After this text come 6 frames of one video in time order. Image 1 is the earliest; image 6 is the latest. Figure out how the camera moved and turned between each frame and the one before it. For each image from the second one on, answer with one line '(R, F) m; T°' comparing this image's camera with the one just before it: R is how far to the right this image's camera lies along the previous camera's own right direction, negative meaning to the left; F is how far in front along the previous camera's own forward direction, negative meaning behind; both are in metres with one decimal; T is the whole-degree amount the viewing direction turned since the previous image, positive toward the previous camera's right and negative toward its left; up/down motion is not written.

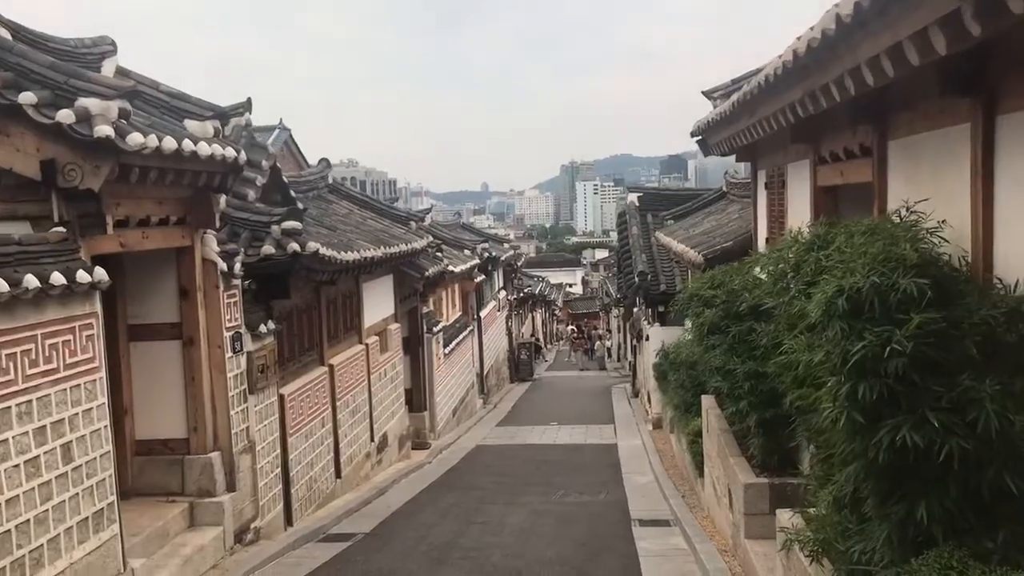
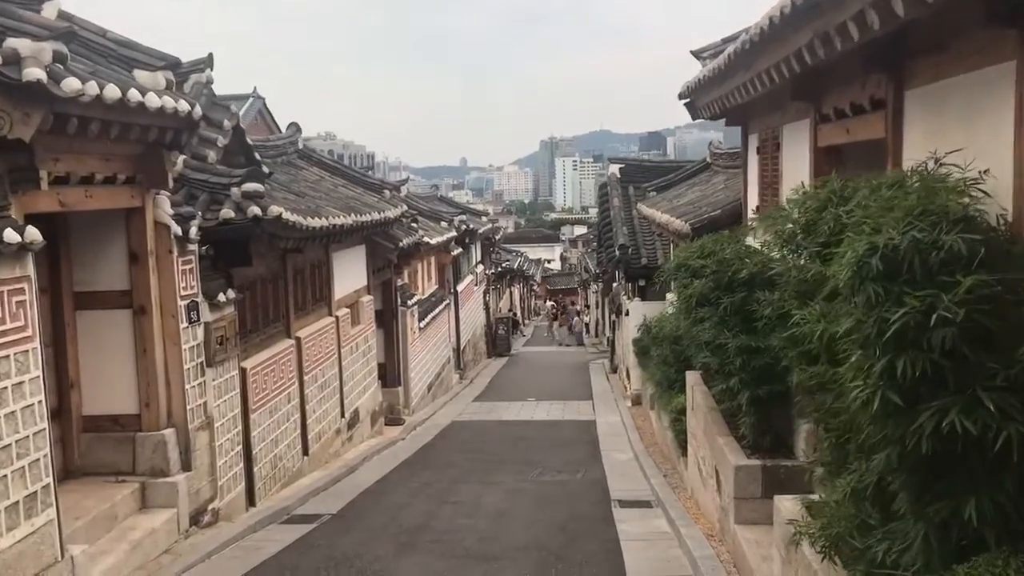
(0.0, +0.5) m; +1°
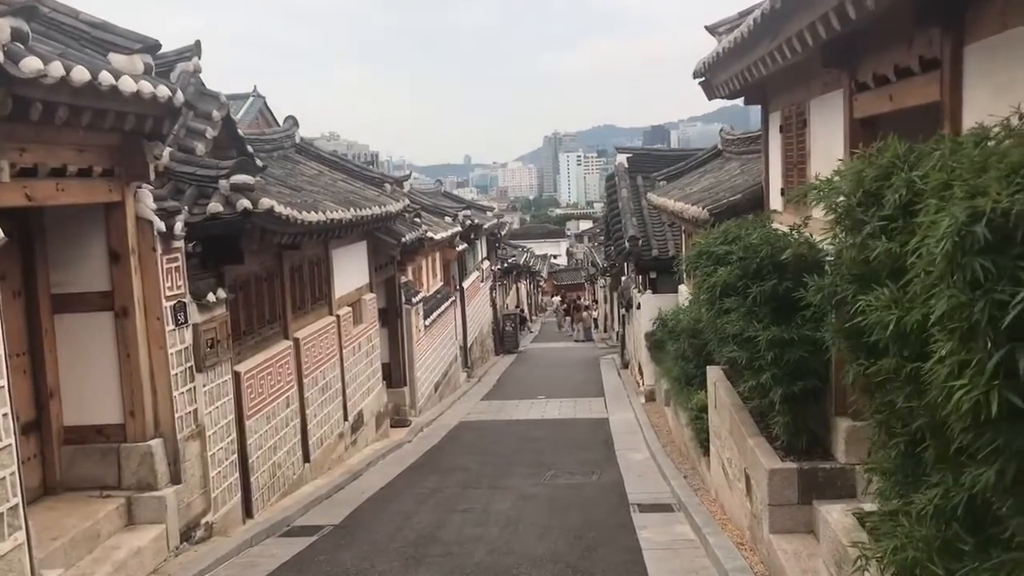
(0.0, +0.6) m; 0°
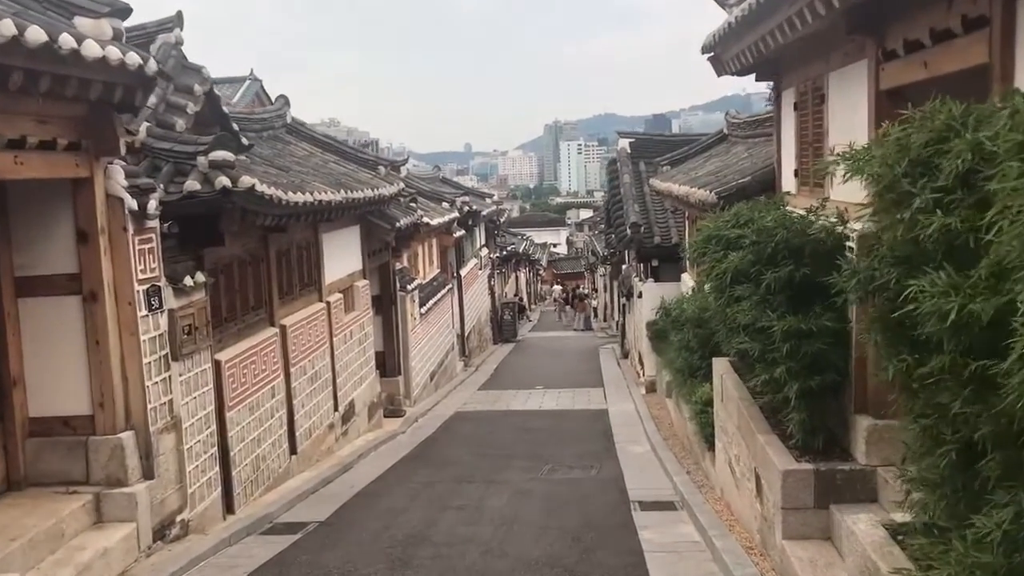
(0.0, +0.5) m; 0°
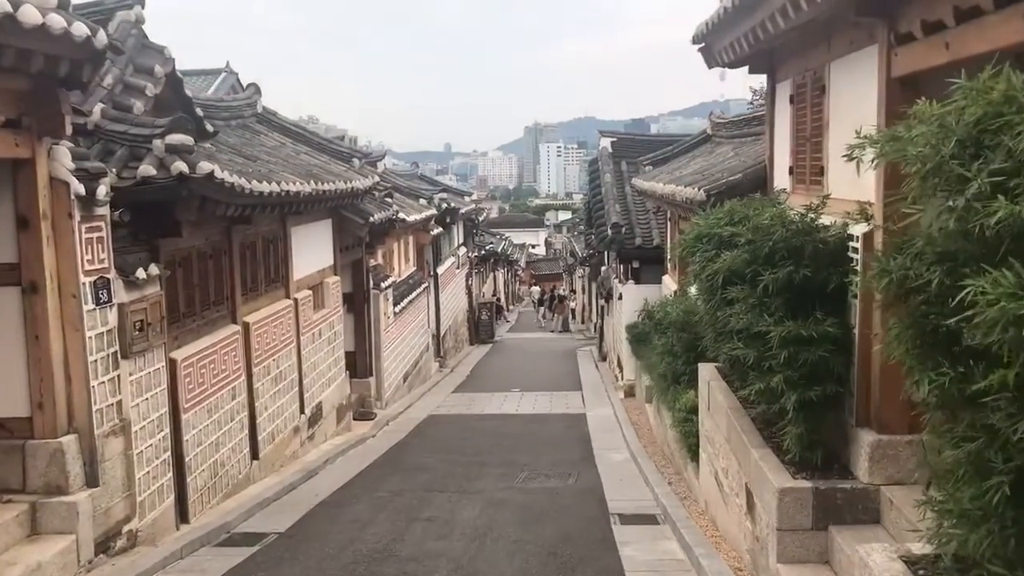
(0.0, +0.5) m; +1°
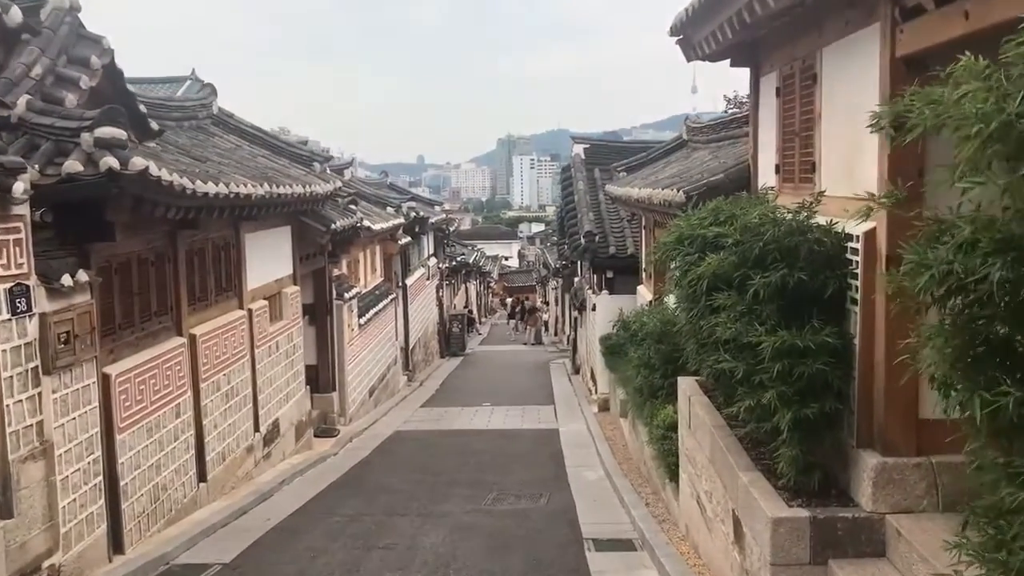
(+0.1, +0.6) m; +2°
